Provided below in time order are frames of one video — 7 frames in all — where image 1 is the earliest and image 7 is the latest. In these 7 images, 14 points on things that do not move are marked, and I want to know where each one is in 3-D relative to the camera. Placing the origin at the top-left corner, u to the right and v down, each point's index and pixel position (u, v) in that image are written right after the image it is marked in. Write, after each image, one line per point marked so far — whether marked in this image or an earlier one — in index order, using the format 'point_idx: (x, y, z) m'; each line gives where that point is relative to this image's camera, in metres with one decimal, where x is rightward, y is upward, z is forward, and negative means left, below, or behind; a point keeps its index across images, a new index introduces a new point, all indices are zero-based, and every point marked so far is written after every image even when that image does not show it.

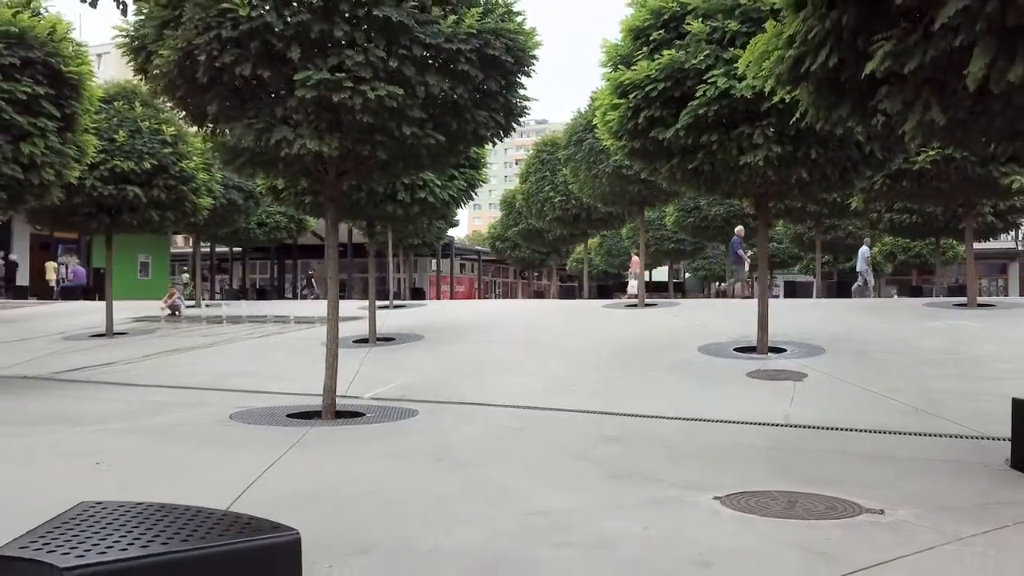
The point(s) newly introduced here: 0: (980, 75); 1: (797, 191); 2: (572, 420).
0: (+2.6, +1.2, +4.1) m
1: (+4.0, +1.4, +10.5) m
2: (+0.6, -1.3, +7.3) m
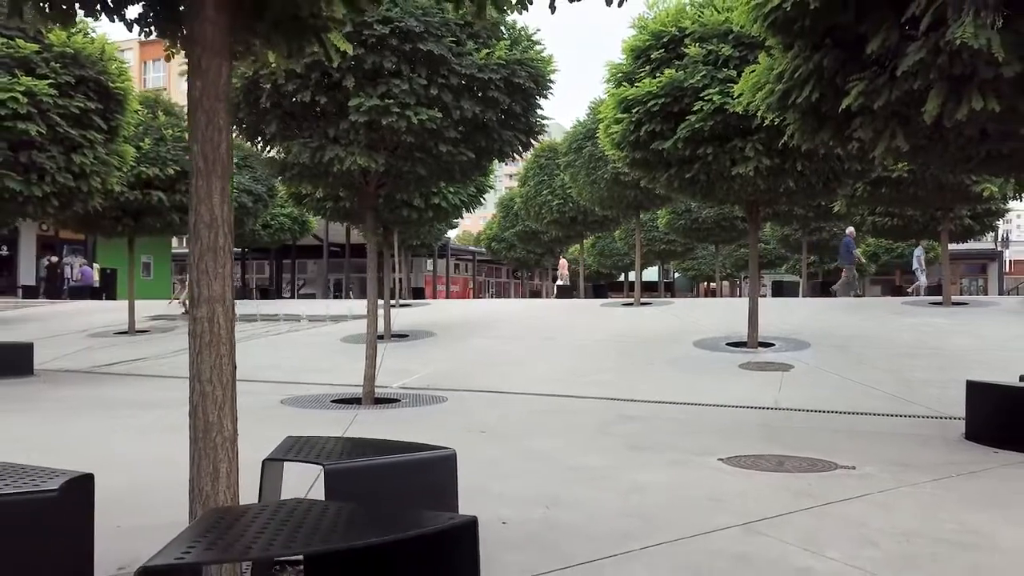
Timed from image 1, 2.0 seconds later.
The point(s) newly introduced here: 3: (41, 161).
0: (+2.9, +1.2, +5.1) m
1: (+4.2, +1.4, +11.5) m
2: (+0.8, -1.3, +8.3) m
3: (-6.3, +1.7, +10.2) m
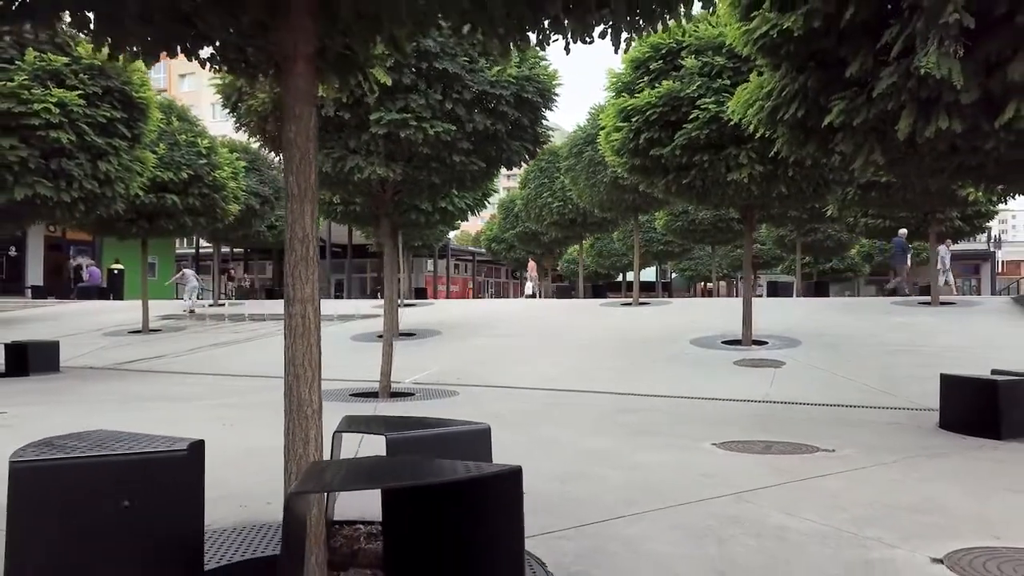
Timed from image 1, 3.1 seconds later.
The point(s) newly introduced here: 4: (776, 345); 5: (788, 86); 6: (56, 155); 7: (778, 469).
0: (+3.0, +1.2, +5.7) m
1: (+4.2, +1.4, +12.1) m
2: (+0.9, -1.3, +8.8) m
3: (-6.2, +1.7, +10.7) m
4: (+4.4, -1.0, +12.7) m
5: (+2.4, +1.8, +6.7) m
6: (-6.5, +1.9, +10.7) m
7: (+1.7, -1.2, +4.9) m
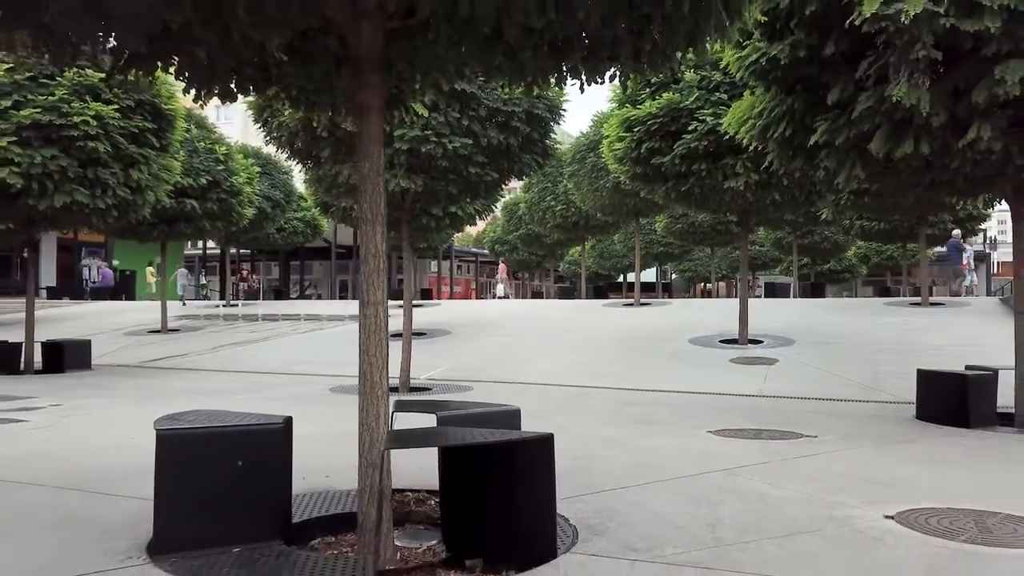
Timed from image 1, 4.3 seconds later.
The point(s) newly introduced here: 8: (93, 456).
0: (+3.1, +1.2, +6.3) m
1: (+4.4, +1.4, +12.8) m
2: (+1.0, -1.3, +9.5) m
3: (-6.1, +1.7, +11.4) m
4: (+4.6, -1.0, +13.4) m
5: (+2.6, +1.7, +7.3) m
6: (-6.3, +1.9, +11.4) m
7: (+1.9, -1.2, +5.6) m
8: (-3.1, -1.2, +5.6) m
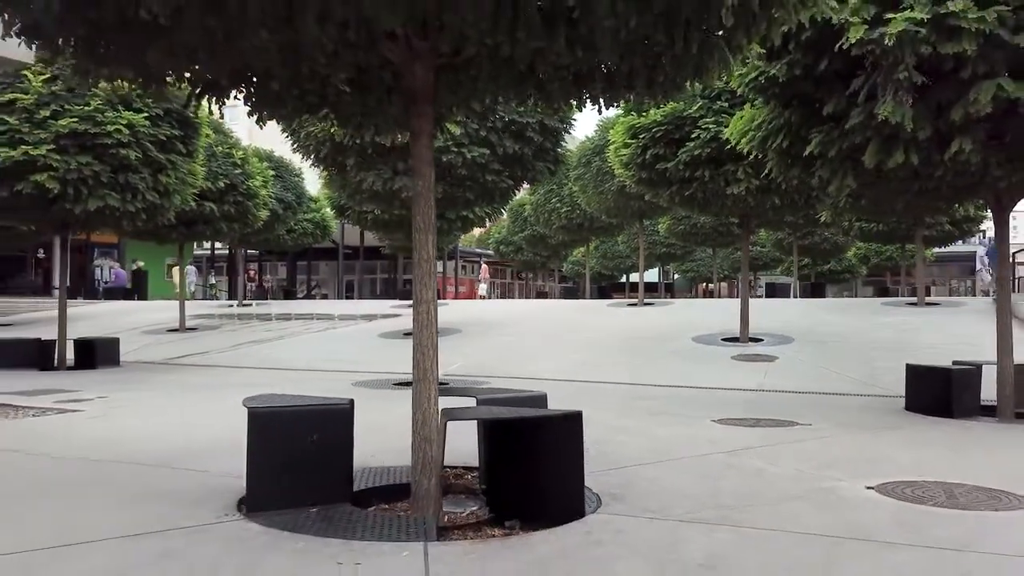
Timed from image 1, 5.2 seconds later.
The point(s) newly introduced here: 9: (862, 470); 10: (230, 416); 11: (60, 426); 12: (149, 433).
0: (+3.3, +1.2, +6.9) m
1: (+4.6, +1.4, +13.3) m
2: (+1.2, -1.3, +10.1) m
3: (-5.9, +1.7, +11.9) m
4: (+4.8, -1.0, +14.0) m
5: (+2.7, +1.7, +7.9) m
6: (-6.1, +1.9, +12.0) m
7: (+2.0, -1.2, +6.1) m
8: (-2.9, -1.2, +6.2) m
9: (+2.2, -1.2, +4.9) m
10: (-2.8, -1.3, +7.5) m
11: (-4.0, -1.2, +6.8) m
12: (-3.1, -1.2, +6.5) m
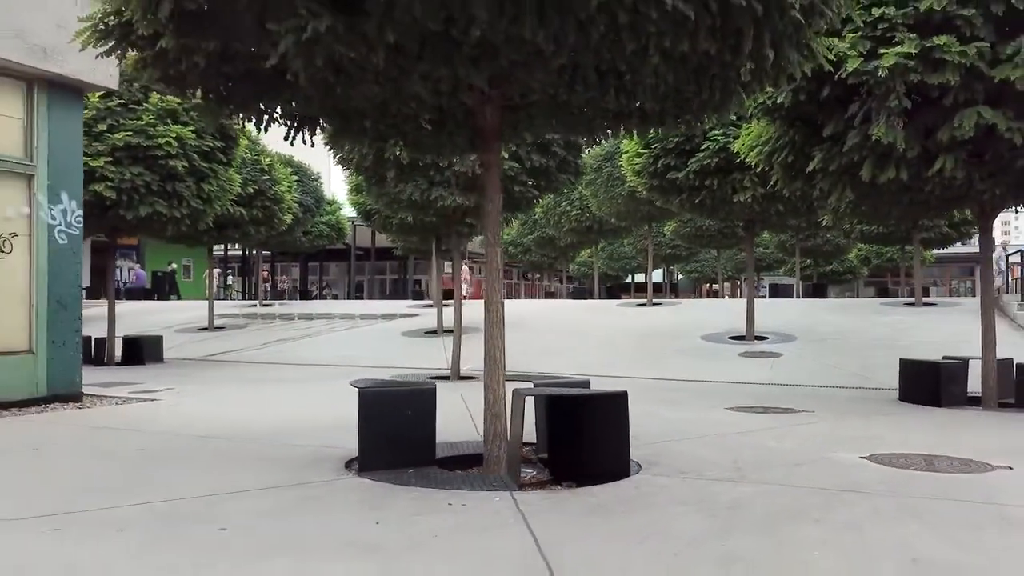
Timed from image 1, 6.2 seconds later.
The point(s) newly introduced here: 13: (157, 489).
0: (+3.6, +1.1, +7.7) m
1: (+4.9, +1.3, +14.1) m
2: (+1.6, -1.3, +10.9) m
3: (-5.6, +1.7, +12.8) m
4: (+5.1, -1.0, +14.8) m
5: (+3.1, +1.7, +8.7) m
6: (-5.8, +1.9, +12.8) m
7: (+2.4, -1.2, +7.0) m
8: (-2.6, -1.2, +7.0) m
9: (+2.6, -1.2, +5.7) m
10: (-2.4, -1.3, +8.4) m
11: (-3.7, -1.2, +7.6) m
12: (-2.8, -1.3, +7.4) m
13: (-2.0, -1.1, +4.3) m
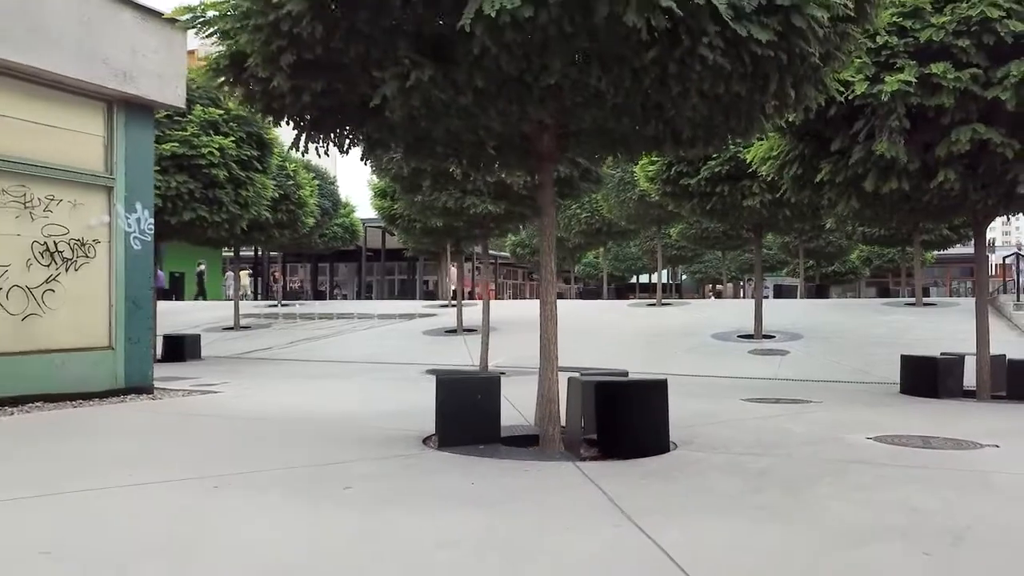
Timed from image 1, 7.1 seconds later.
0: (+4.0, +1.1, +8.5) m
1: (+5.3, +1.3, +14.9) m
2: (+2.0, -1.3, +11.6) m
3: (-5.2, +1.6, +13.6) m
4: (+5.5, -1.0, +15.5) m
5: (+3.5, +1.7, +9.5) m
6: (-5.4, +1.8, +13.6) m
7: (+2.8, -1.2, +7.7) m
8: (-2.2, -1.3, +7.8) m
9: (+3.0, -1.2, +6.4) m
10: (-2.0, -1.3, +9.1) m
11: (-3.3, -1.3, +8.4) m
12: (-2.4, -1.3, +8.1) m
13: (-1.6, -1.1, +5.0) m
